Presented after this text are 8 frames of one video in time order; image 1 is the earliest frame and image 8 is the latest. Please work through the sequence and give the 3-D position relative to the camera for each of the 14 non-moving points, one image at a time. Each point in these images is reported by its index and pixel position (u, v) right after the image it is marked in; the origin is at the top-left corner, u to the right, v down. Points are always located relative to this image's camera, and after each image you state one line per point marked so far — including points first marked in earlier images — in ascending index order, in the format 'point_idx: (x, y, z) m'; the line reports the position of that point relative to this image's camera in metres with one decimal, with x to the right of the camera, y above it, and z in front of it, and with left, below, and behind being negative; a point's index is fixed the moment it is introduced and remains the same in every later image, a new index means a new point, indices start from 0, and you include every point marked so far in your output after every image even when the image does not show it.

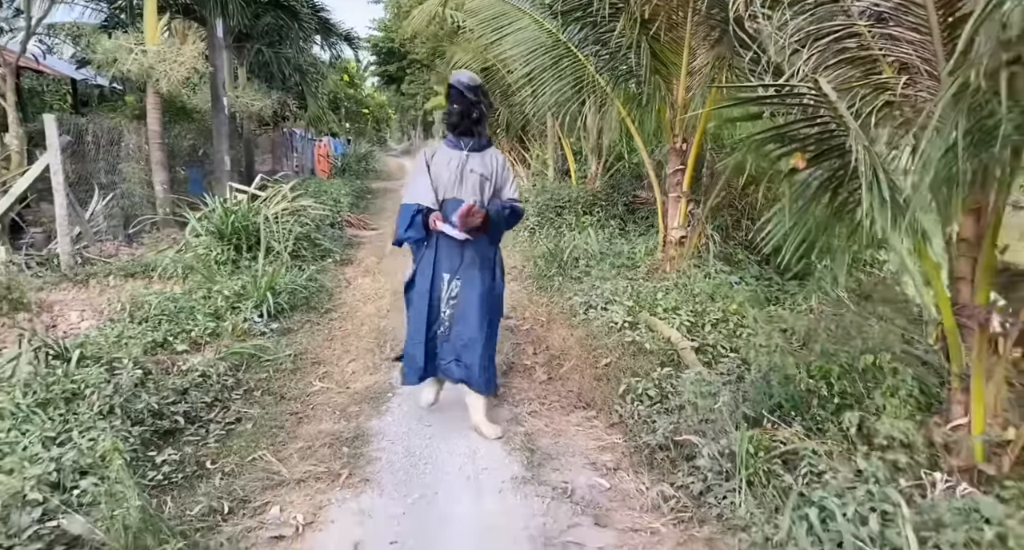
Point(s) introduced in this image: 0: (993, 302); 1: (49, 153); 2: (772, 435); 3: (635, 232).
0: (+1.7, -0.1, +2.1) m
1: (-4.4, +1.2, +5.7) m
2: (+1.0, -0.6, +2.3) m
3: (+1.3, +0.5, +6.1) m
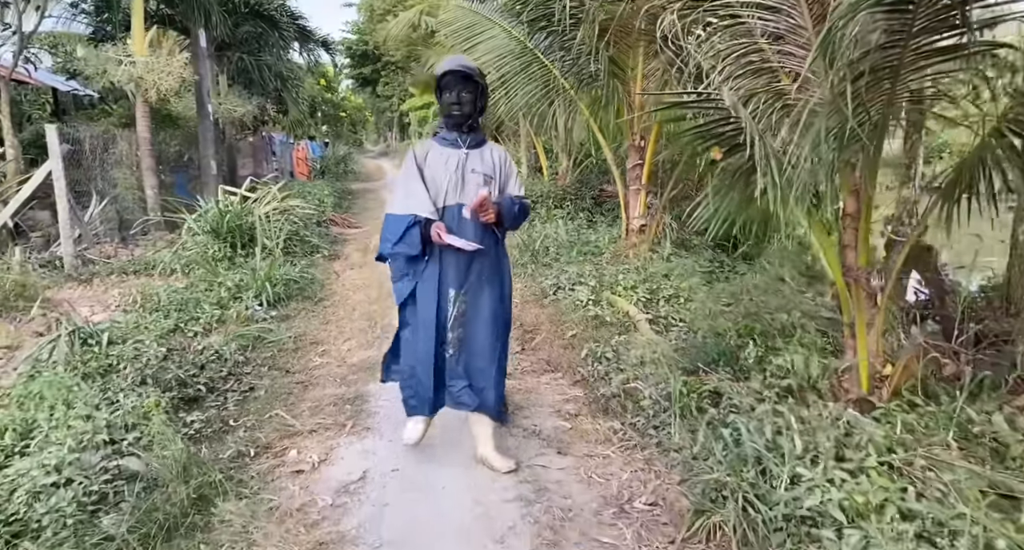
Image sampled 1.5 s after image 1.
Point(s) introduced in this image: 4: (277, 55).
0: (+1.6, +0.1, +2.6) m
1: (-4.7, +1.2, +6.0) m
2: (+0.9, -0.5, +2.8) m
3: (+1.0, +0.6, +6.6) m
4: (-4.5, +4.2, +11.2) m
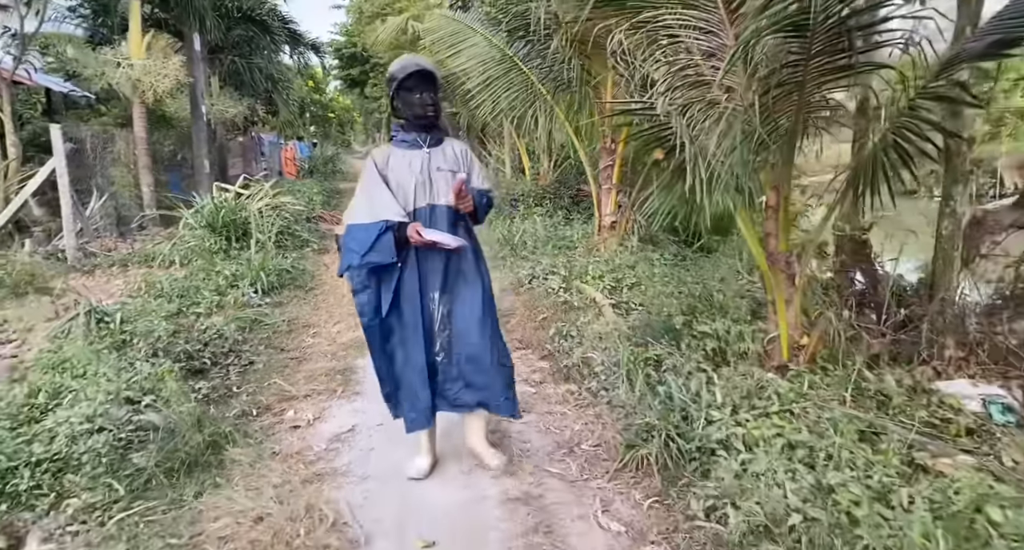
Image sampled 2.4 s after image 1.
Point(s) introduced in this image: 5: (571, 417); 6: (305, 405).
0: (+1.4, +0.1, +3.0) m
1: (-4.9, +1.2, +6.3) m
2: (+0.7, -0.4, +3.2) m
3: (+0.8, +0.7, +7.0) m
4: (-4.8, +4.3, +11.5) m
5: (+0.3, -0.7, +2.9) m
6: (-1.1, -0.7, +3.1) m
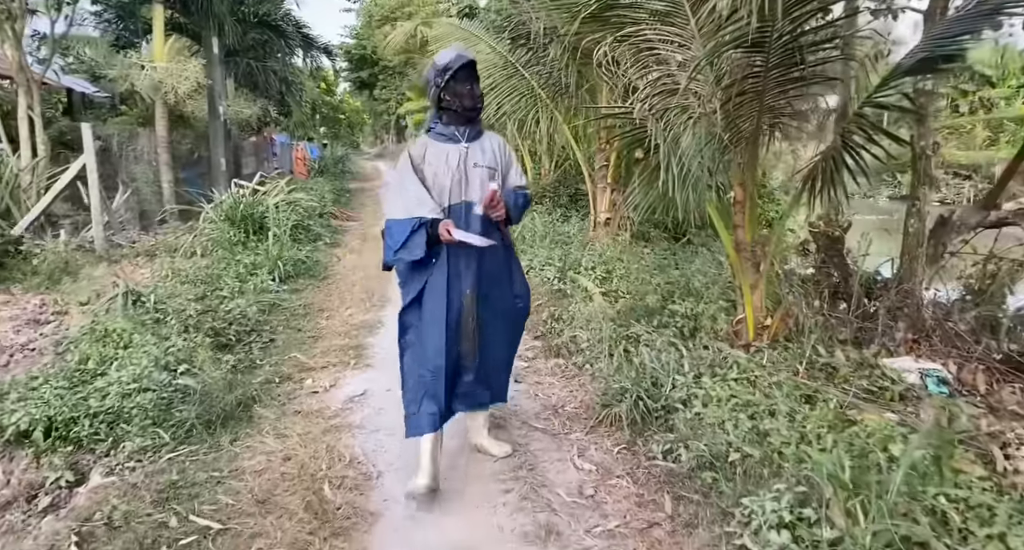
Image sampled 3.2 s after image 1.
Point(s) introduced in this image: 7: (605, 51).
0: (+1.4, +0.2, +3.4) m
1: (-4.9, +1.4, +6.7) m
2: (+0.7, -0.3, +3.5) m
3: (+0.8, +0.7, +7.4) m
4: (-4.7, +4.4, +11.9) m
5: (+0.3, -0.6, +3.2) m
6: (-1.1, -0.6, +3.5) m
7: (+0.6, +1.4, +3.7) m
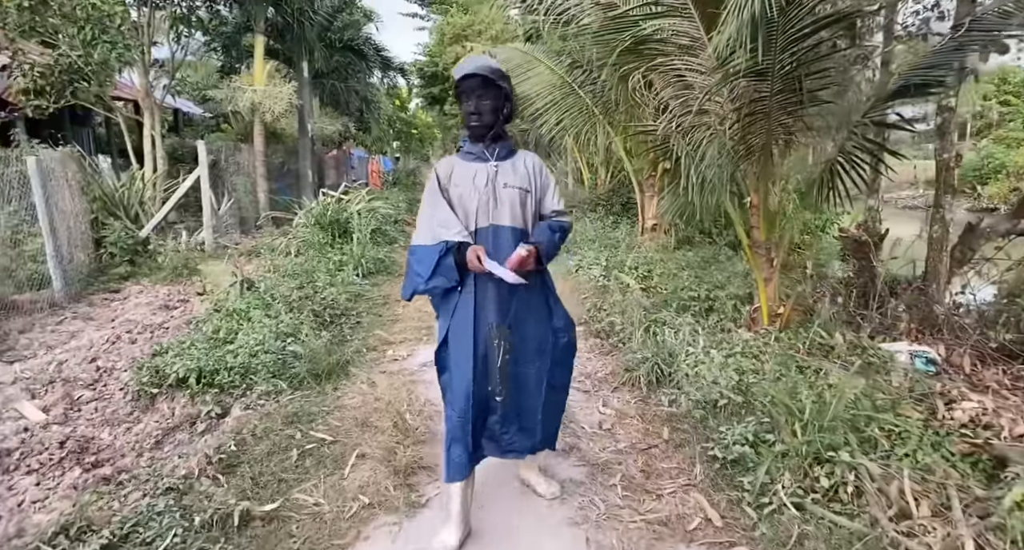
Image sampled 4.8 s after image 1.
0: (+1.7, +0.2, +3.9) m
1: (-4.2, +1.4, +7.9) m
2: (+1.0, -0.3, +4.1) m
3: (+1.5, +0.7, +7.9) m
4: (-3.4, +4.3, +13.1) m
5: (+0.5, -0.6, +3.8) m
6: (-0.8, -0.5, +4.2) m
7: (+0.9, +1.5, +4.3) m
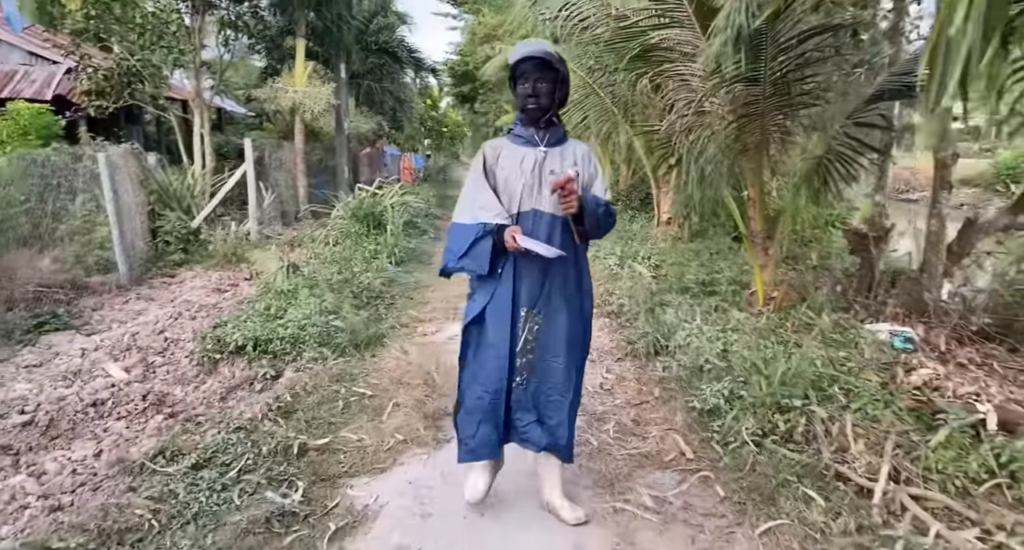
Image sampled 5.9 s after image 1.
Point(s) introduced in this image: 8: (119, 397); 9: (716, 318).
0: (+1.8, +0.3, +4.2) m
1: (-3.8, +1.6, +8.5) m
2: (+1.2, -0.2, +4.5) m
3: (+1.9, +0.8, +8.3) m
4: (-2.8, +4.5, +13.6) m
5: (+0.7, -0.4, +4.3) m
6: (-0.7, -0.4, +4.7) m
7: (+1.1, +1.6, +4.7) m
8: (-2.4, -0.7, +3.6) m
9: (+1.3, -0.3, +3.9) m
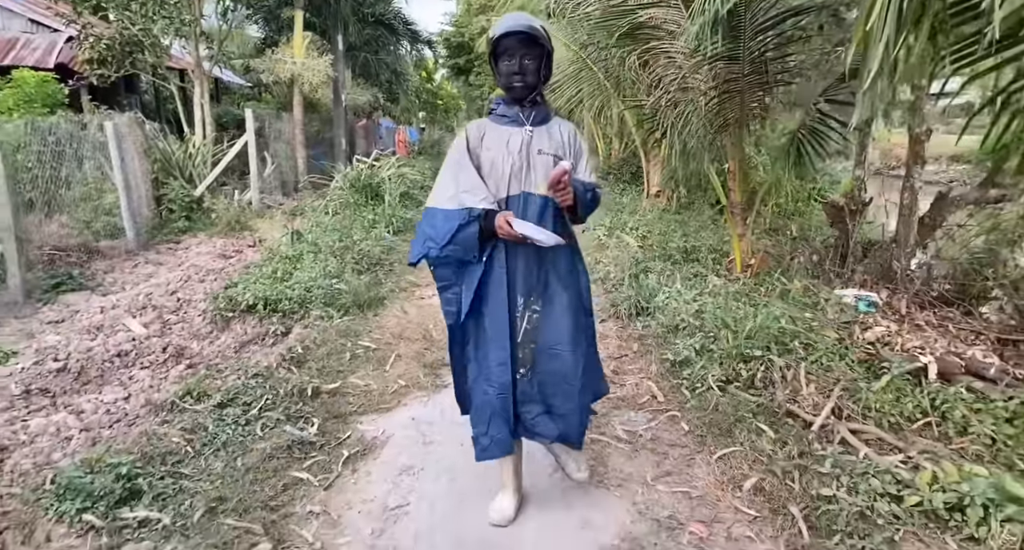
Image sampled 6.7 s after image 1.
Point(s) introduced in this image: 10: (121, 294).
0: (+1.8, +0.6, +4.5) m
1: (-3.9, +2.1, +8.7) m
2: (+1.1, +0.1, +4.8) m
3: (+1.8, +1.2, +8.5) m
4: (-2.8, +5.2, +13.7) m
5: (+0.6, -0.2, +4.5) m
6: (-0.7, -0.1, +5.0) m
7: (+1.1, +1.8, +4.9) m
8: (-2.4, -0.5, +3.8) m
9: (+1.3, -0.1, +4.1) m
10: (-3.5, -0.2, +5.2) m
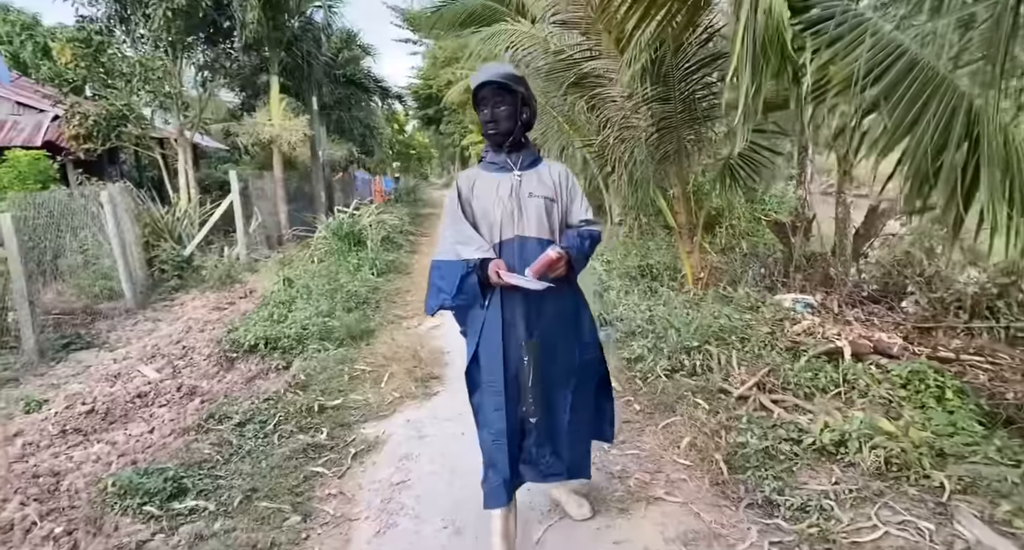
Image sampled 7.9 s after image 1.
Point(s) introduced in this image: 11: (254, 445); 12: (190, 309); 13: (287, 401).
0: (+1.6, +0.5, +5.1) m
1: (-4.3, +1.3, +9.2) m
2: (+0.9, -0.1, +5.3) m
3: (+1.4, +0.8, +9.2) m
4: (-3.6, +4.1, +14.4) m
5: (+0.4, -0.4, +5.1) m
6: (-0.9, -0.4, +5.5) m
7: (+0.7, +1.6, +5.6) m
8: (-2.6, -0.8, +4.3) m
9: (+1.1, -0.2, +4.7) m
10: (-3.7, -0.7, +5.6) m
11: (-1.3, -0.9, +2.9) m
12: (-4.0, -0.4, +7.3) m
13: (-1.4, -0.8, +3.5) m
